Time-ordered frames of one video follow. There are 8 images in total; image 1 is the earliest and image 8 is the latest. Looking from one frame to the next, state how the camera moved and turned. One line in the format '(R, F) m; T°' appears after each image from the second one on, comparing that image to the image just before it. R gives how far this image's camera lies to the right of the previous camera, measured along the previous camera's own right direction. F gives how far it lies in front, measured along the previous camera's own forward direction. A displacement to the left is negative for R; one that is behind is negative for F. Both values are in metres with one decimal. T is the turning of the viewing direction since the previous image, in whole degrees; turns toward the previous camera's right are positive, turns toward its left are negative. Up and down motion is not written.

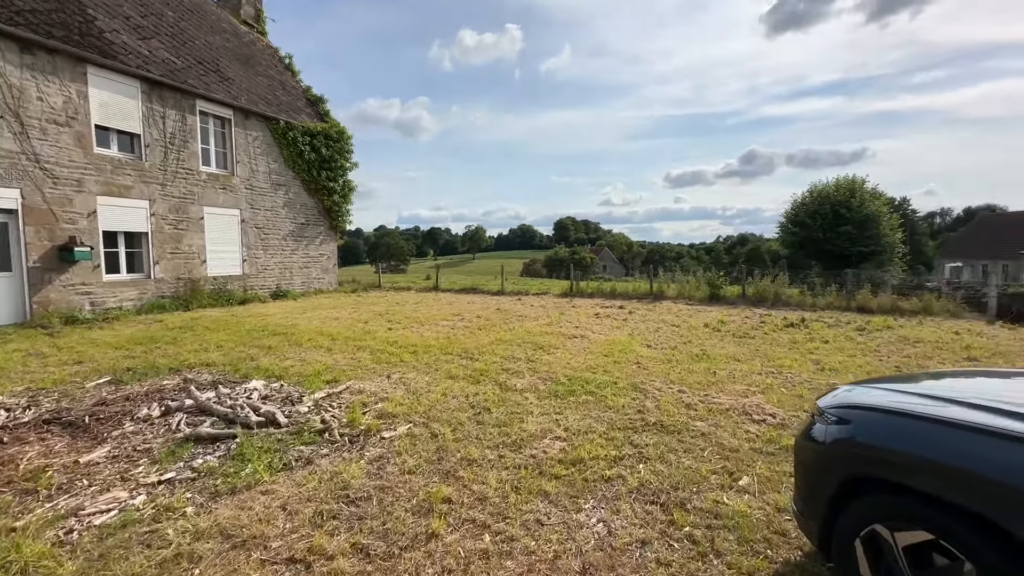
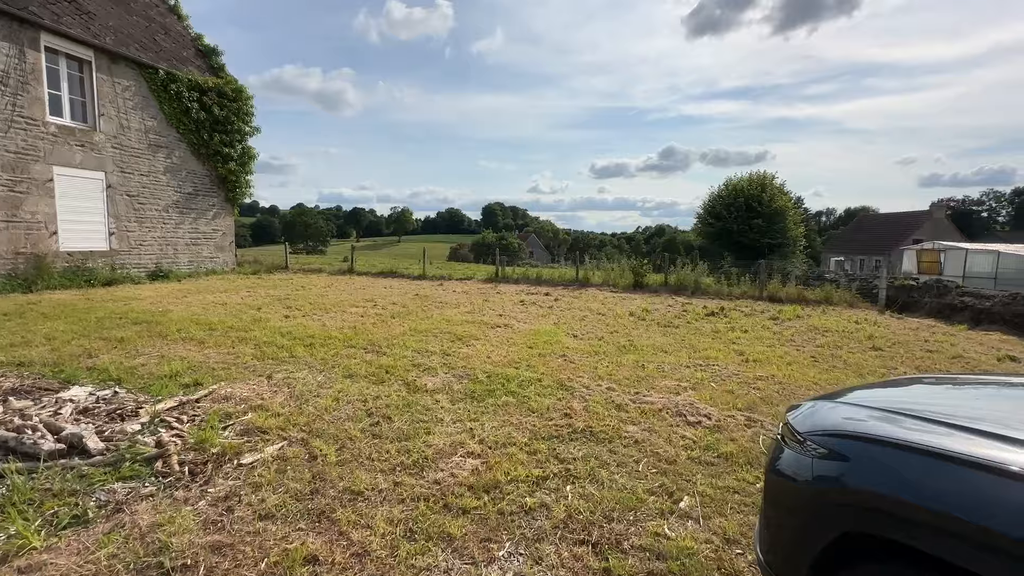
(+0.2, +0.7) m; +9°
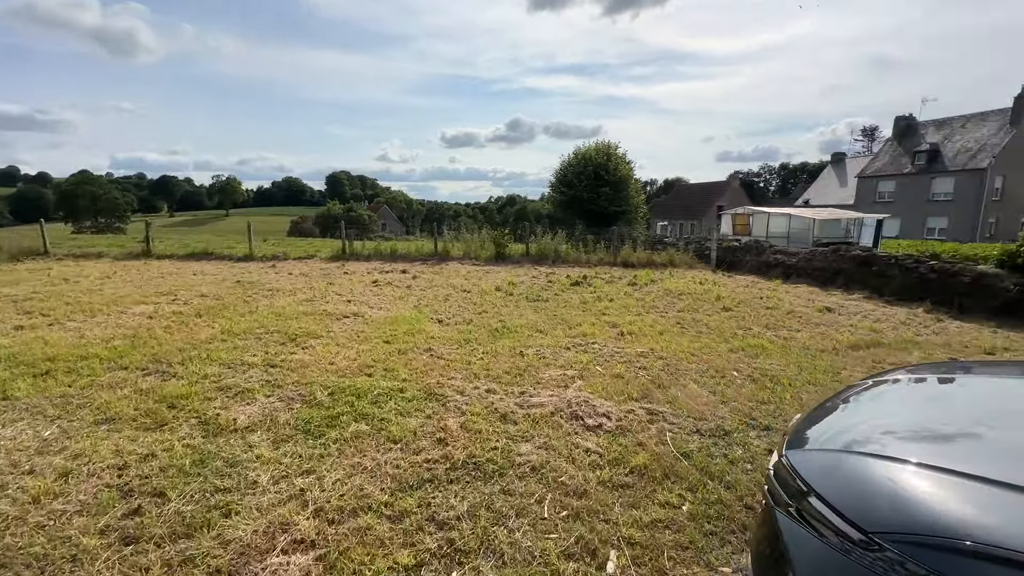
(+0.1, +1.0) m; +17°
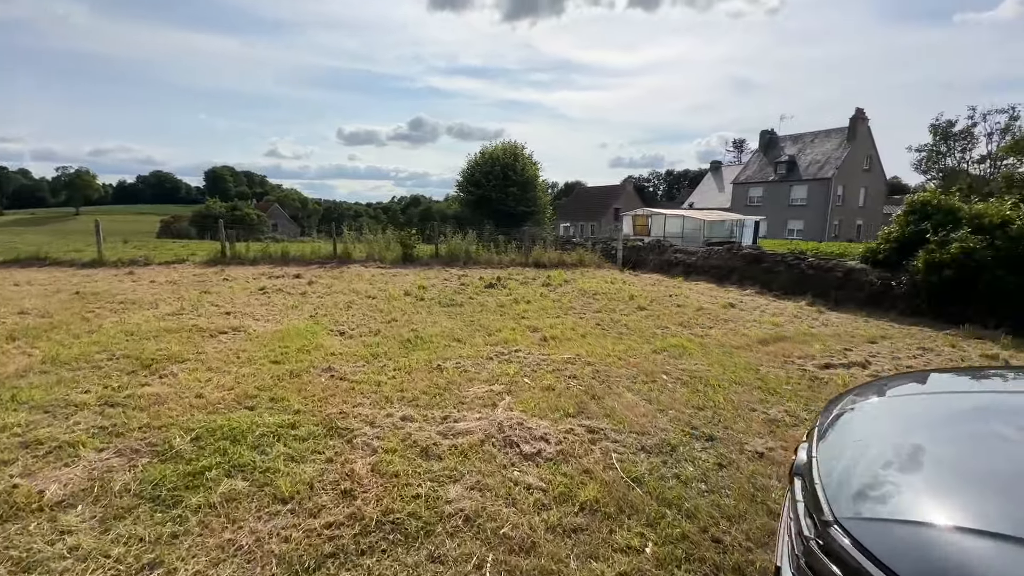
(-0.1, +0.5) m; +11°
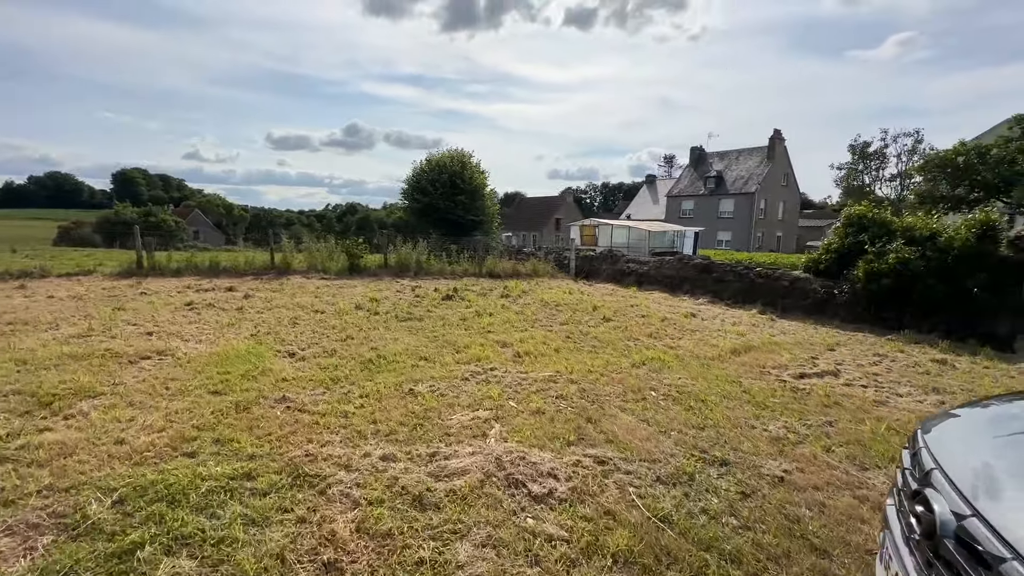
(-0.3, +0.4) m; +7°
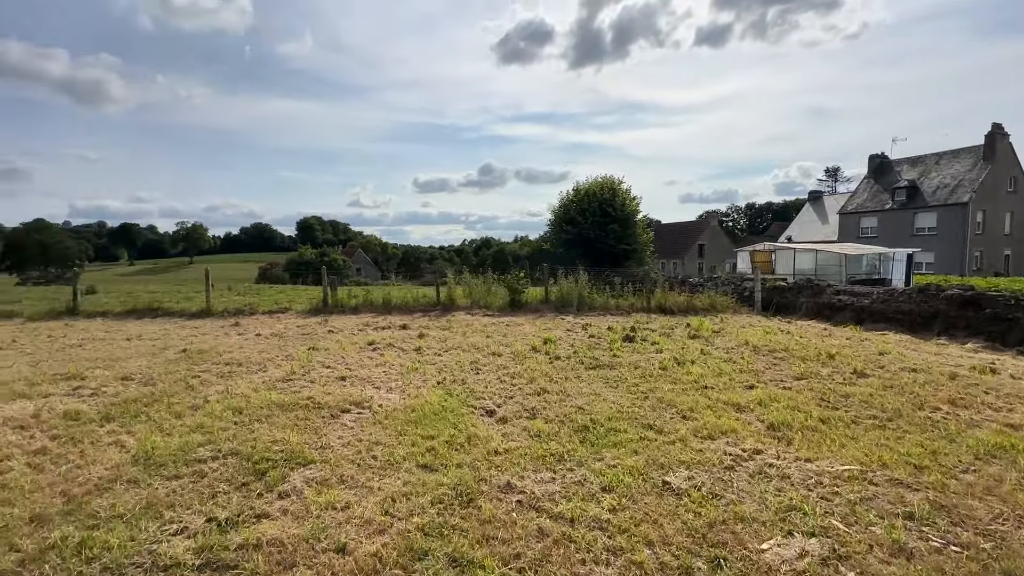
(-1.0, +0.9) m; -16°
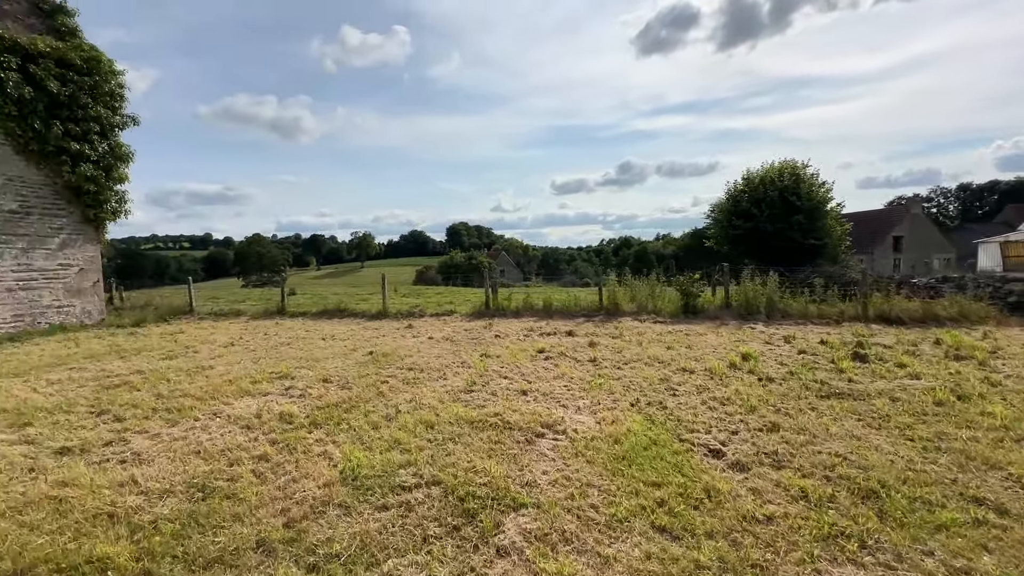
(-0.7, +0.6) m; -17°
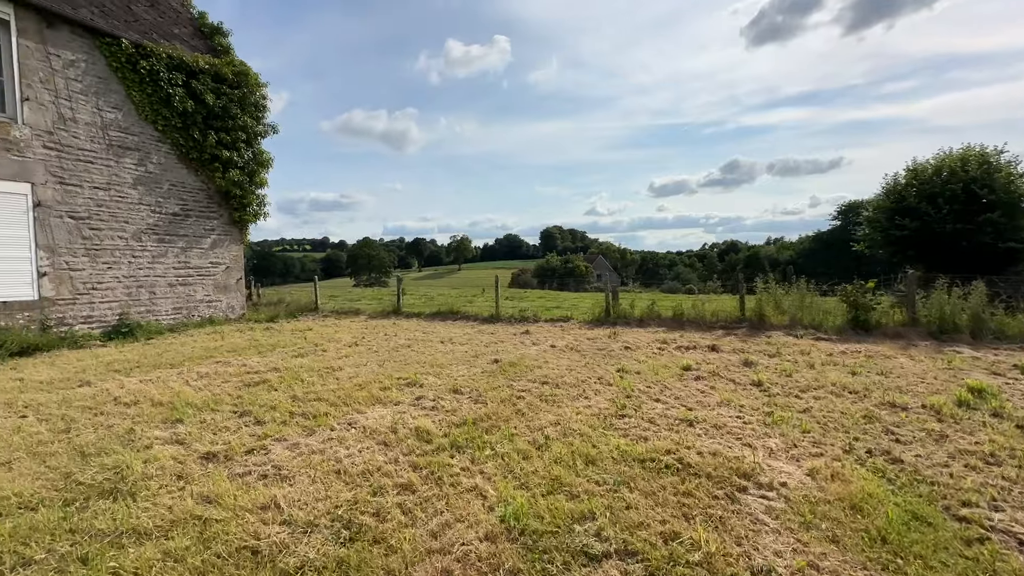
(-0.6, +0.7) m; -11°
